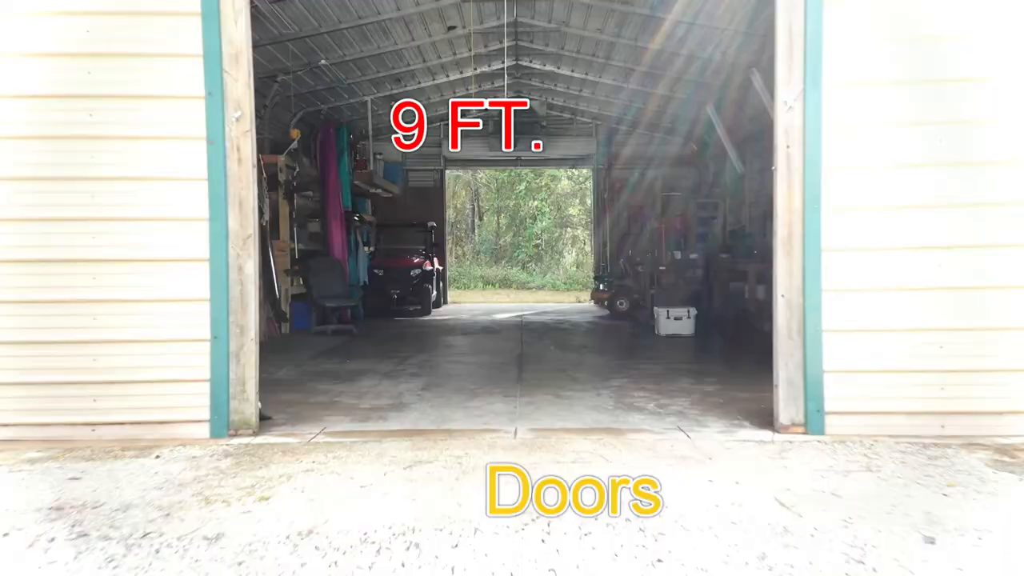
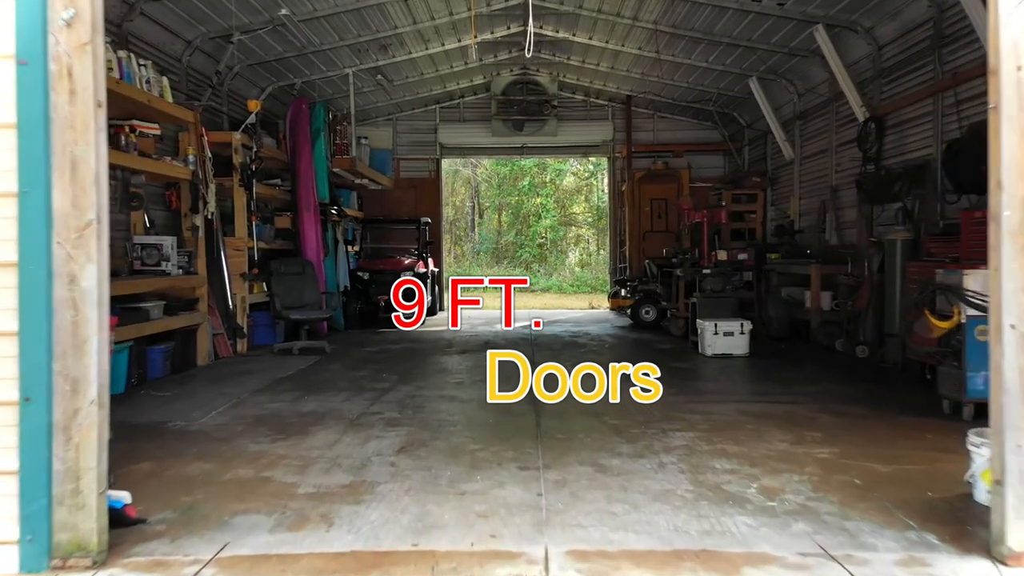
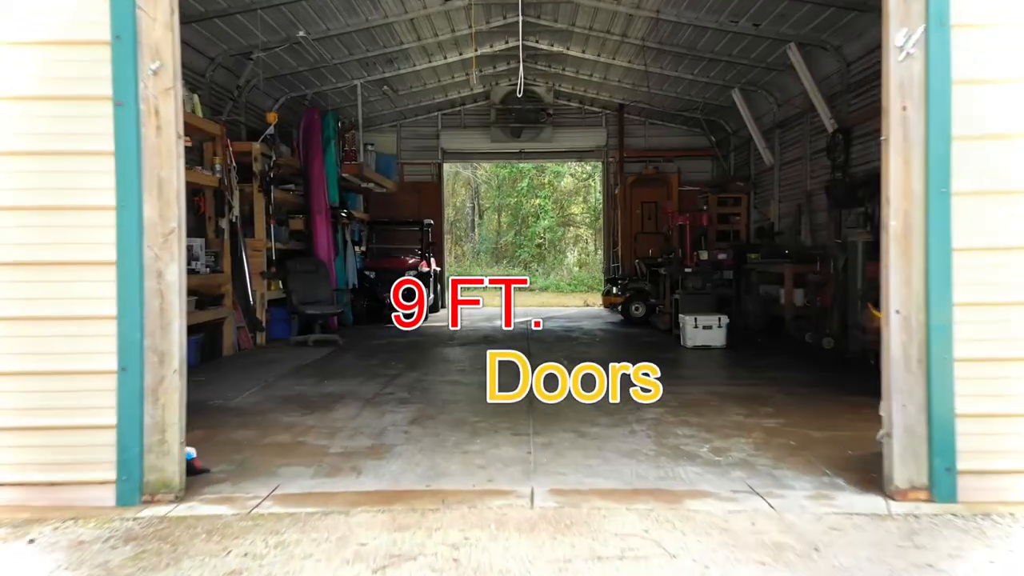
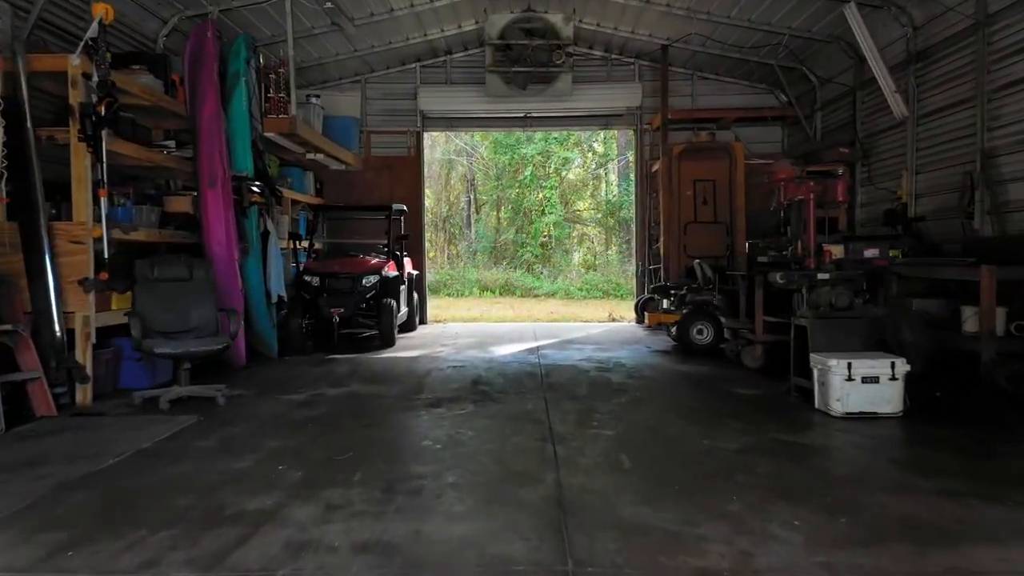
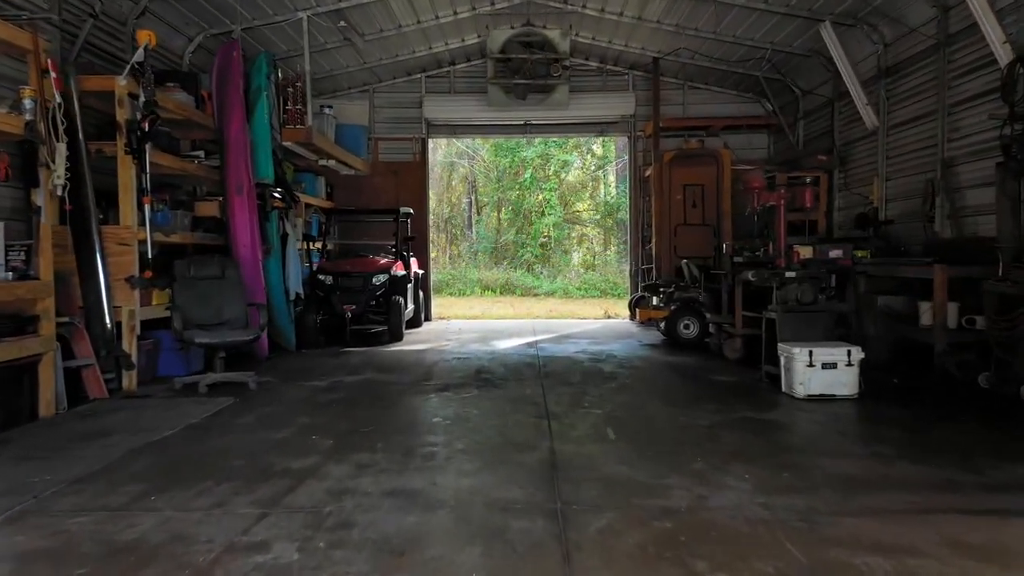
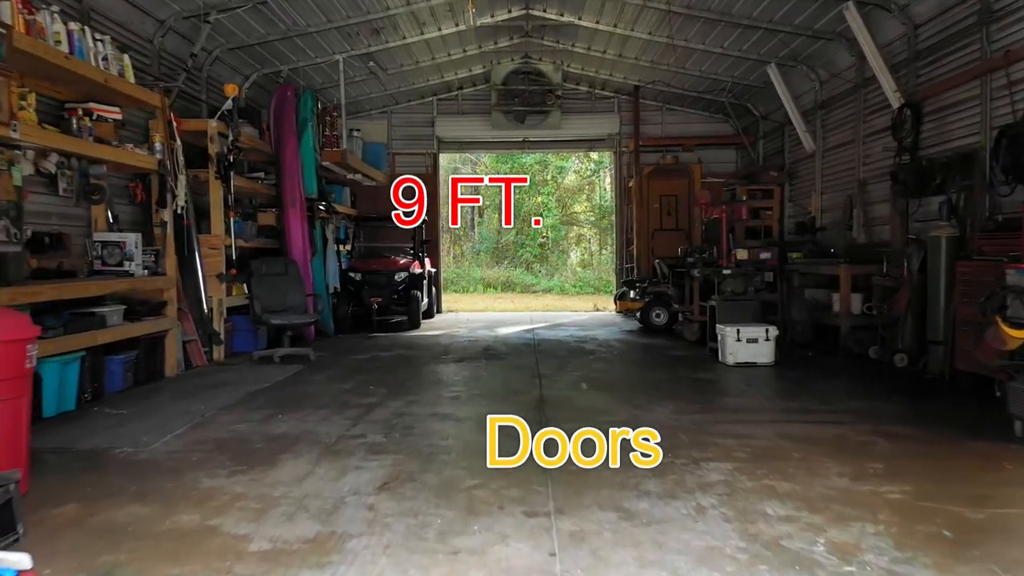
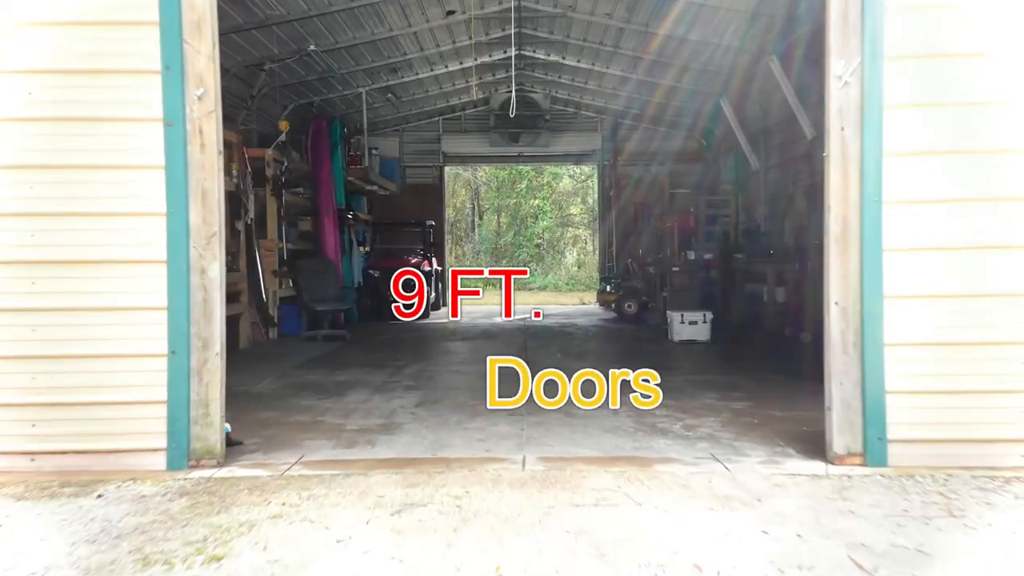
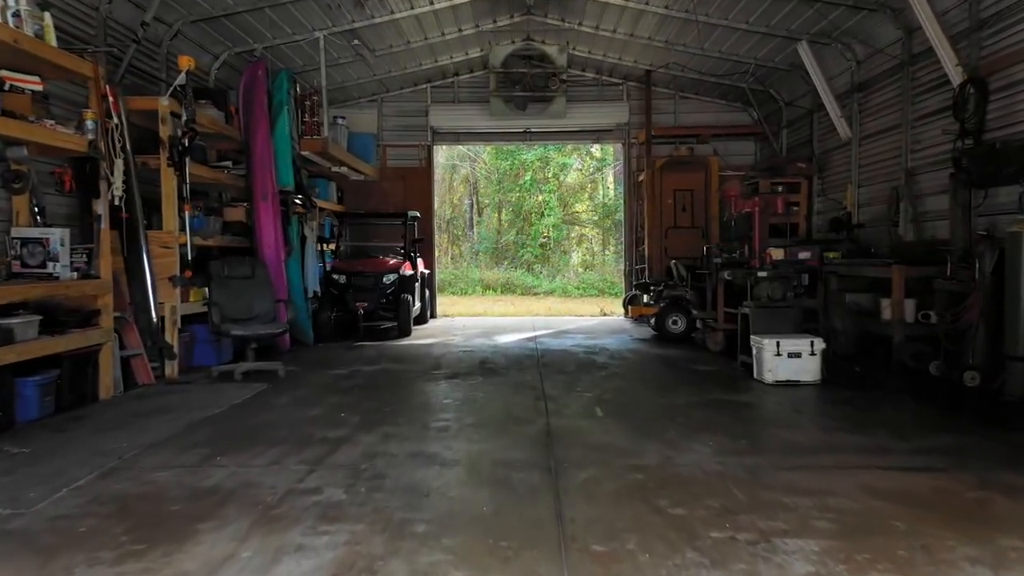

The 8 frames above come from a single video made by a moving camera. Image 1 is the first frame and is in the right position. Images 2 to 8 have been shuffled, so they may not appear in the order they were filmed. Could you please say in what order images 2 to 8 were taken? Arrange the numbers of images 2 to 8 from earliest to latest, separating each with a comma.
7, 3, 2, 6, 8, 5, 4
